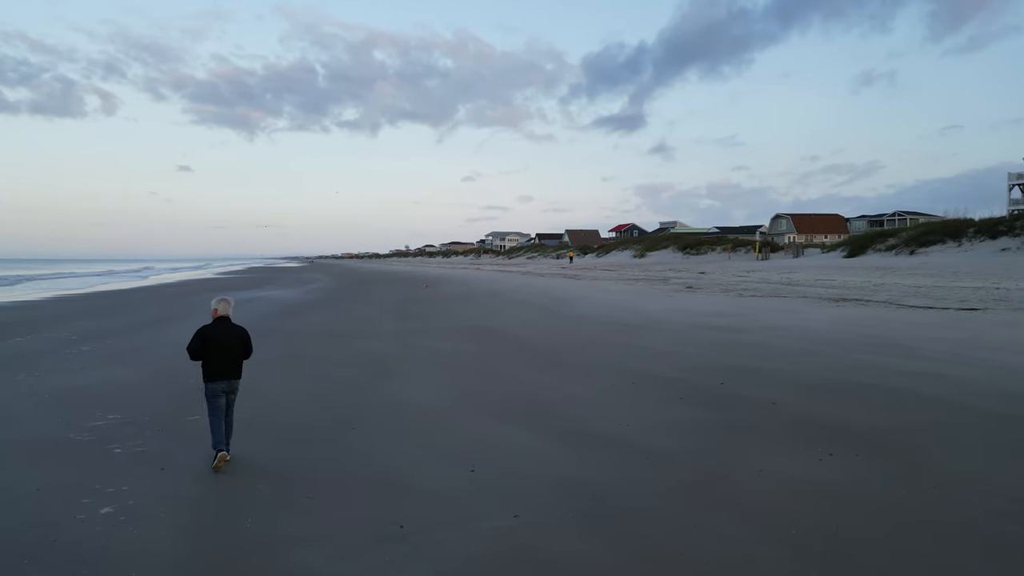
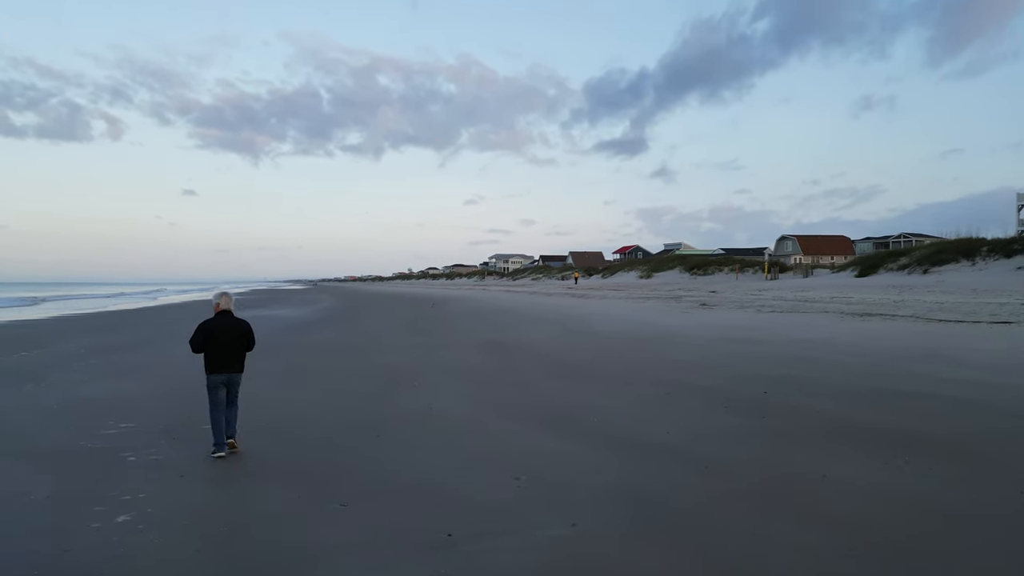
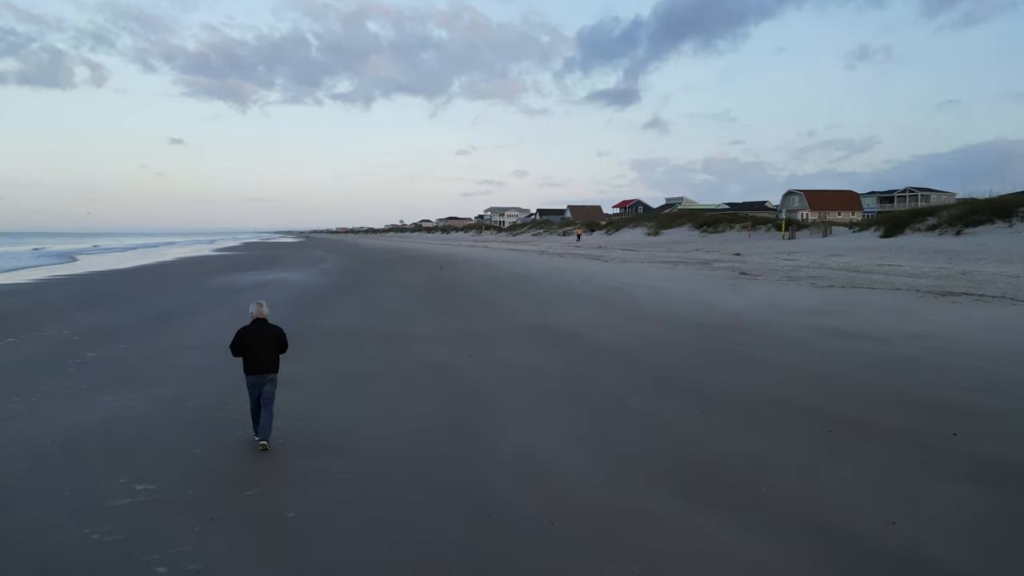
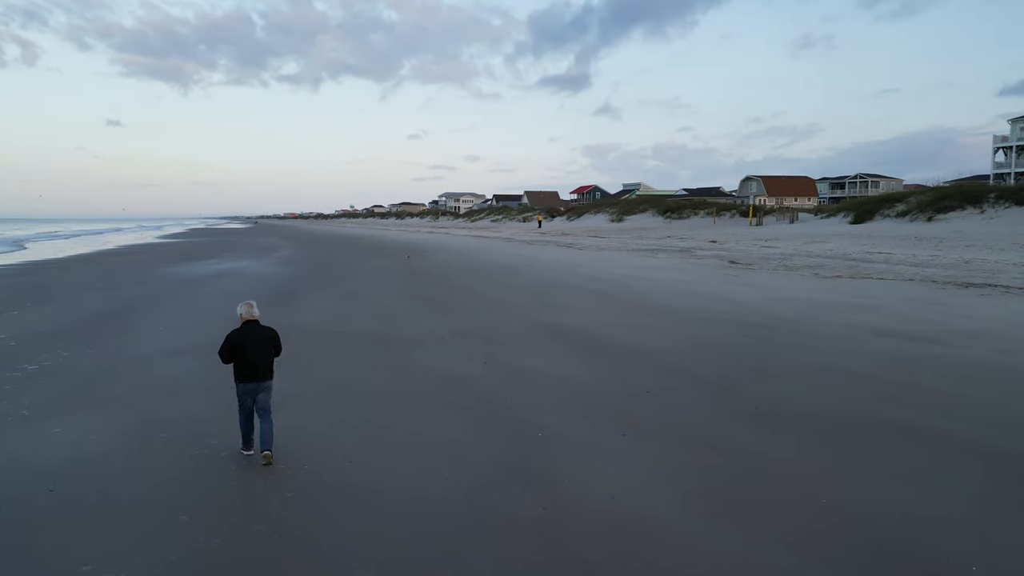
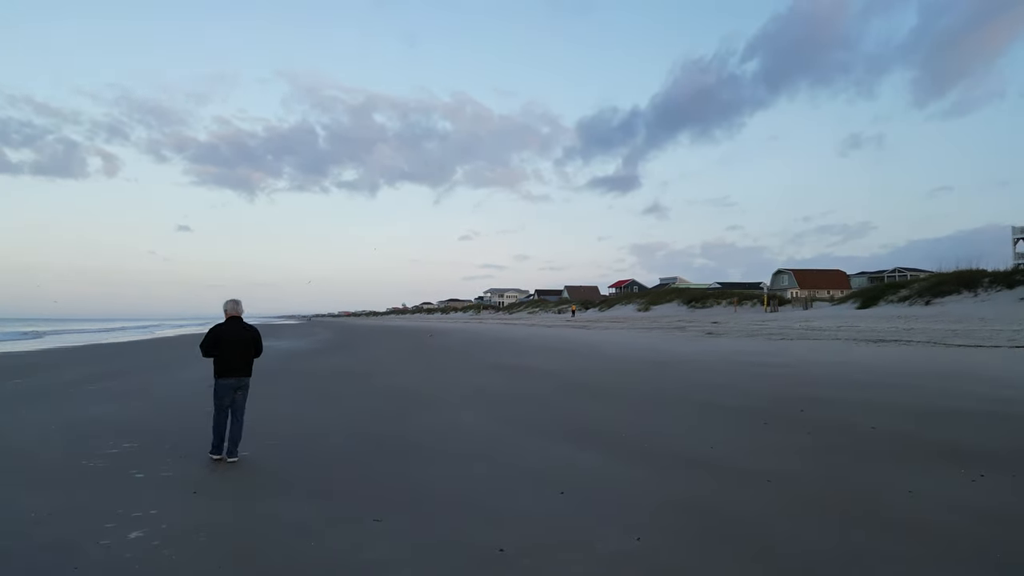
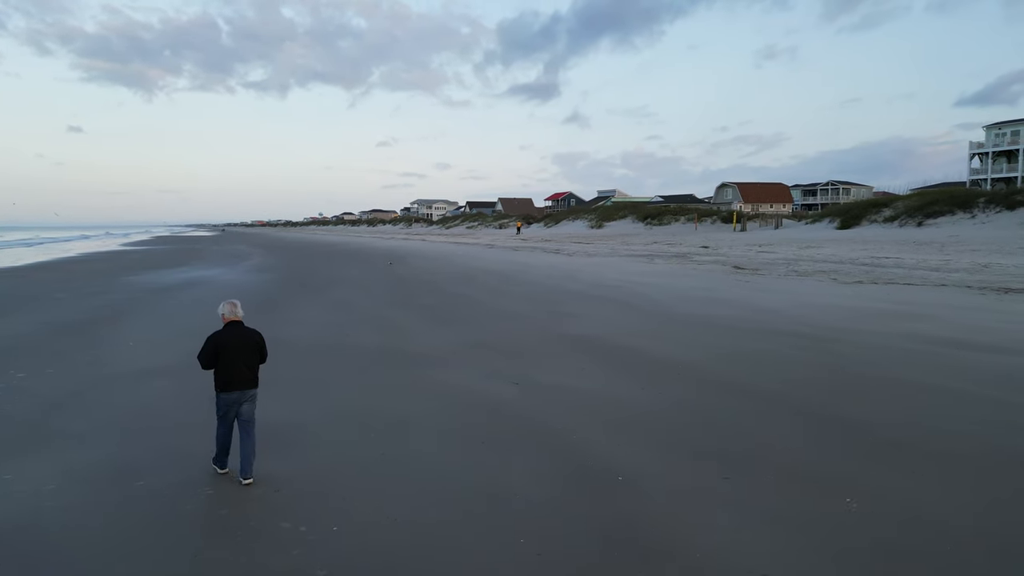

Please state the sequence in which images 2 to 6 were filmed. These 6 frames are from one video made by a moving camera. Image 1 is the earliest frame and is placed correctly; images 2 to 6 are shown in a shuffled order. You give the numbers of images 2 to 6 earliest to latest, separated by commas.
2, 5, 3, 4, 6
